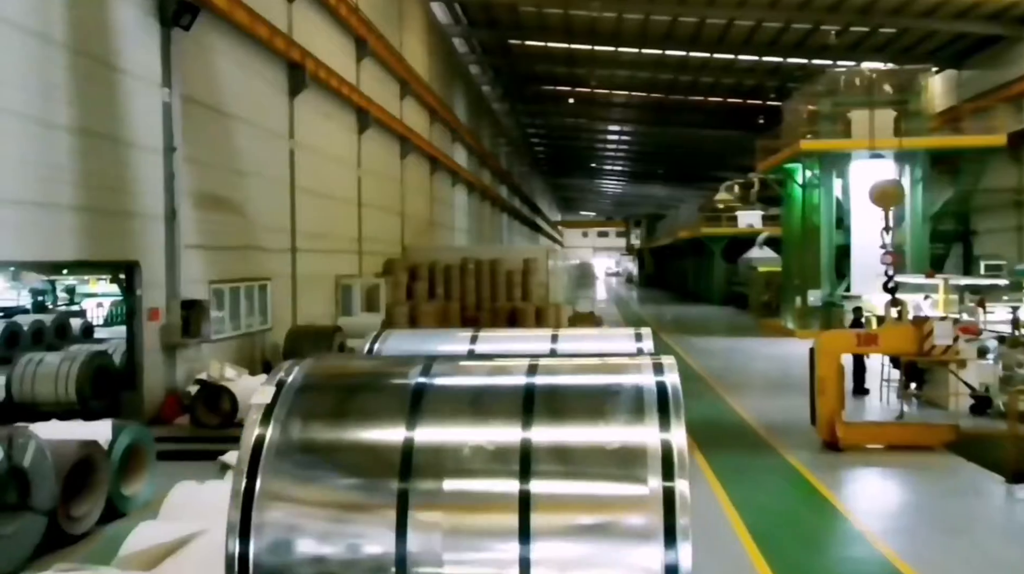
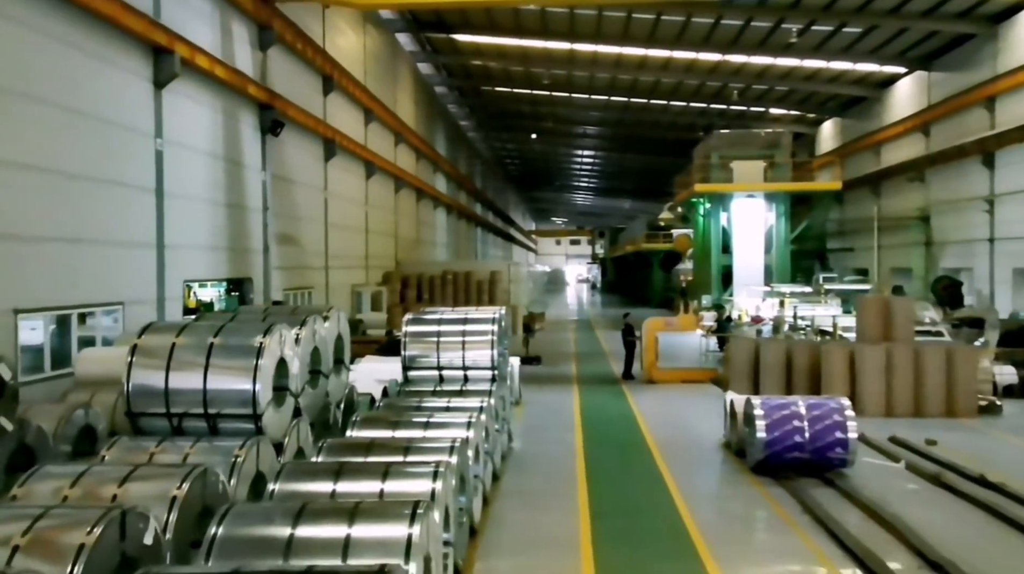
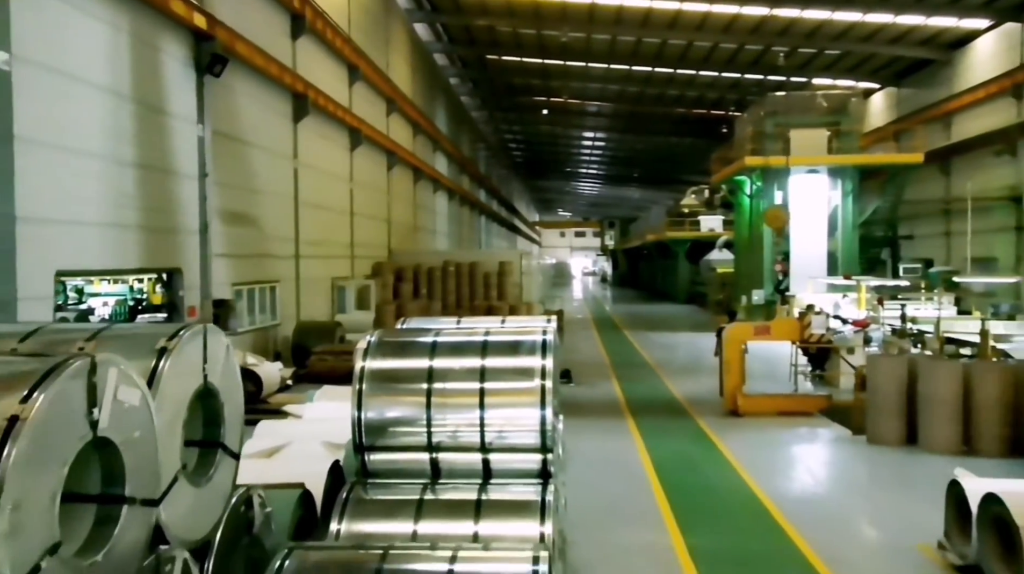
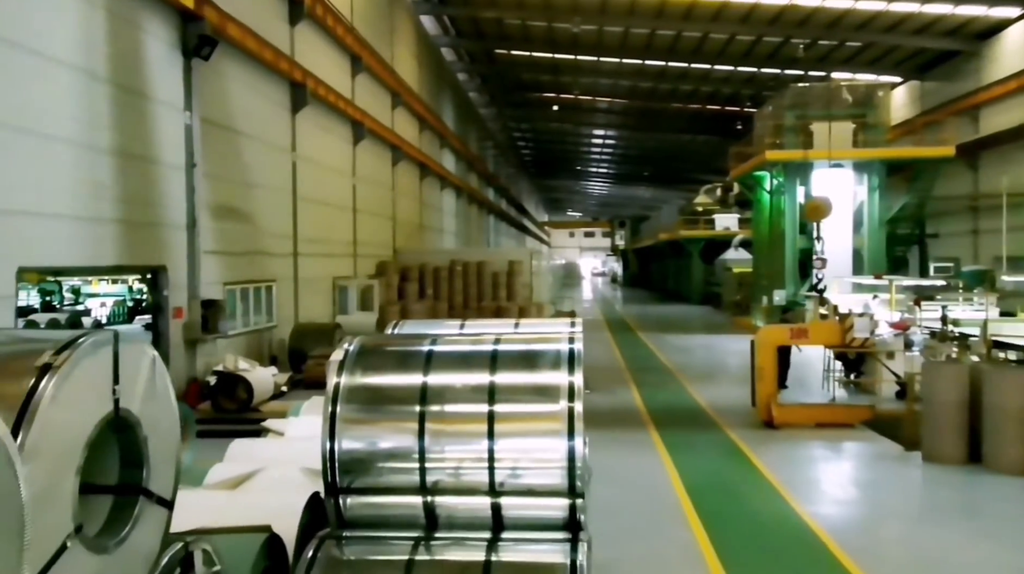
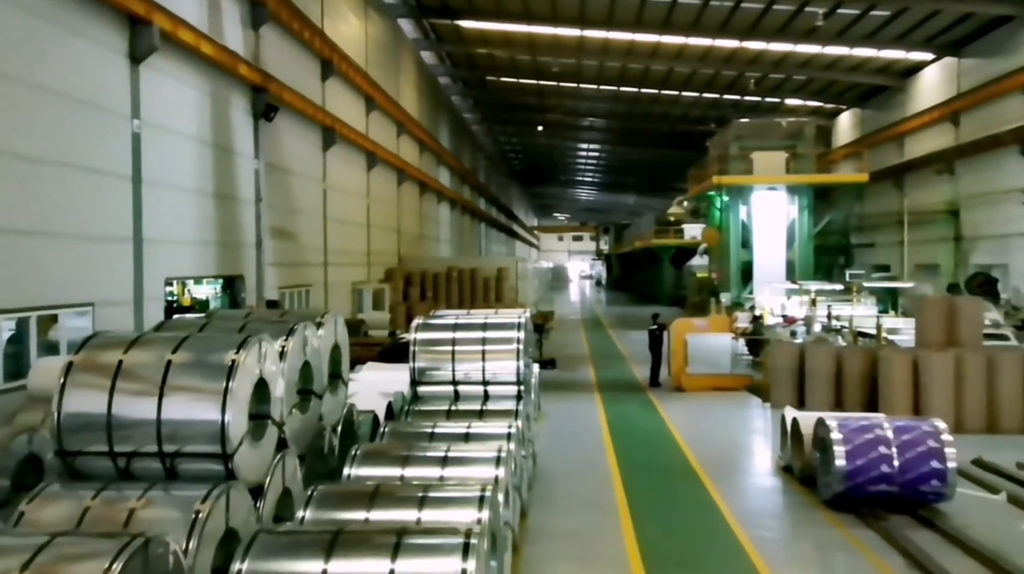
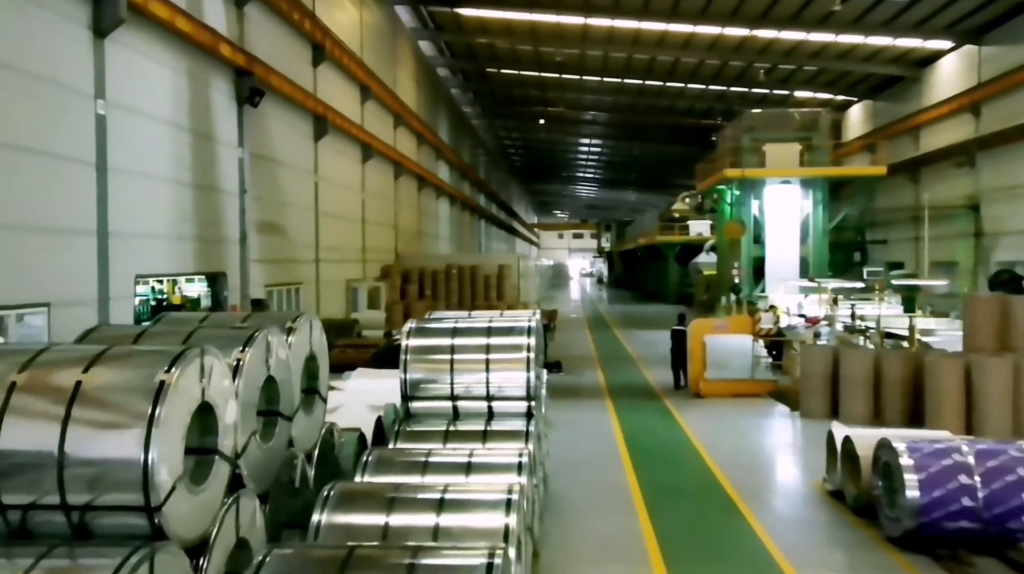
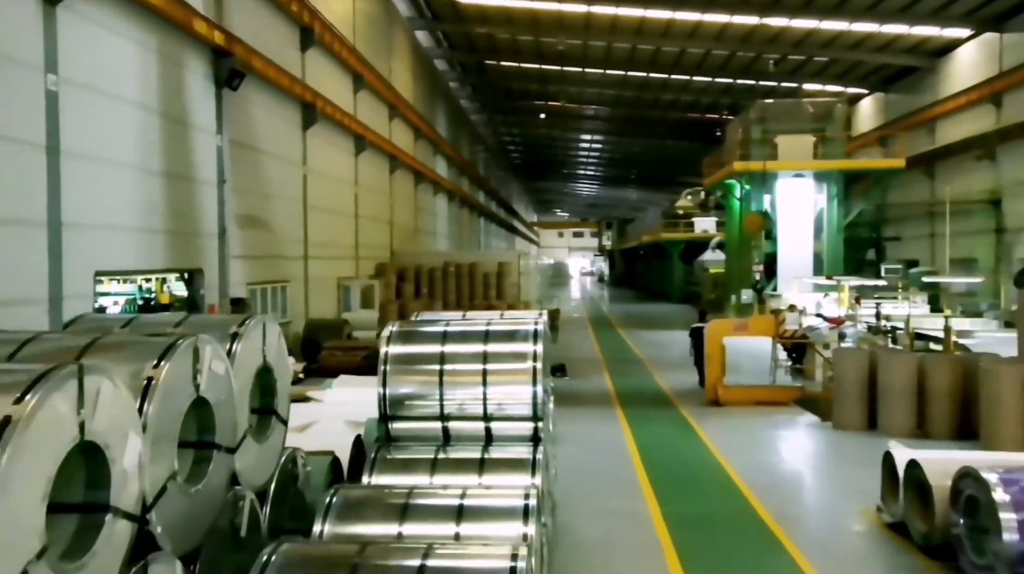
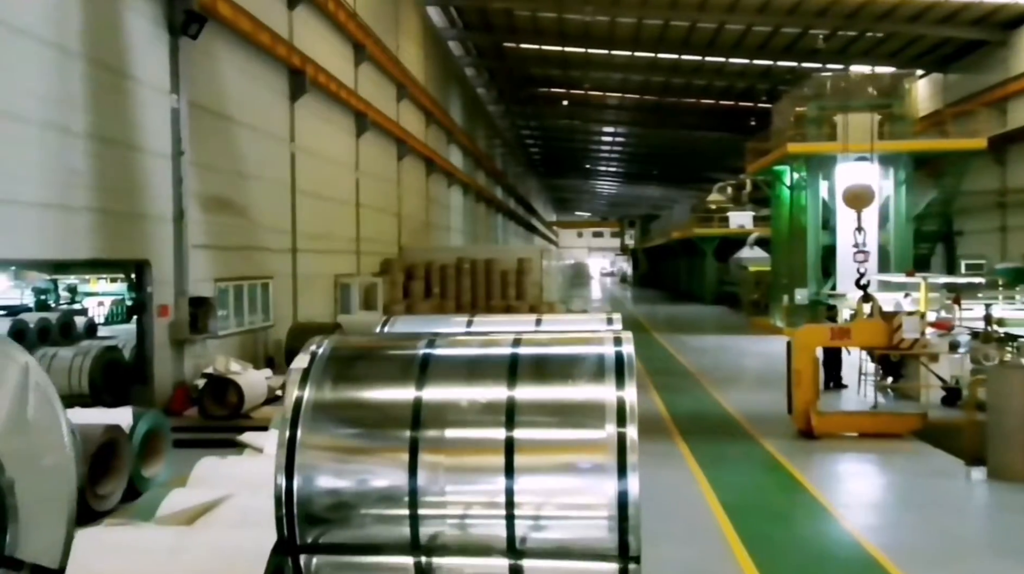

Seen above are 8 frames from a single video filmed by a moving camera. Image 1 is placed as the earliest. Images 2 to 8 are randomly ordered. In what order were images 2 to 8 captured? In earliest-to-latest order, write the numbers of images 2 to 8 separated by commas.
8, 4, 3, 7, 6, 5, 2
